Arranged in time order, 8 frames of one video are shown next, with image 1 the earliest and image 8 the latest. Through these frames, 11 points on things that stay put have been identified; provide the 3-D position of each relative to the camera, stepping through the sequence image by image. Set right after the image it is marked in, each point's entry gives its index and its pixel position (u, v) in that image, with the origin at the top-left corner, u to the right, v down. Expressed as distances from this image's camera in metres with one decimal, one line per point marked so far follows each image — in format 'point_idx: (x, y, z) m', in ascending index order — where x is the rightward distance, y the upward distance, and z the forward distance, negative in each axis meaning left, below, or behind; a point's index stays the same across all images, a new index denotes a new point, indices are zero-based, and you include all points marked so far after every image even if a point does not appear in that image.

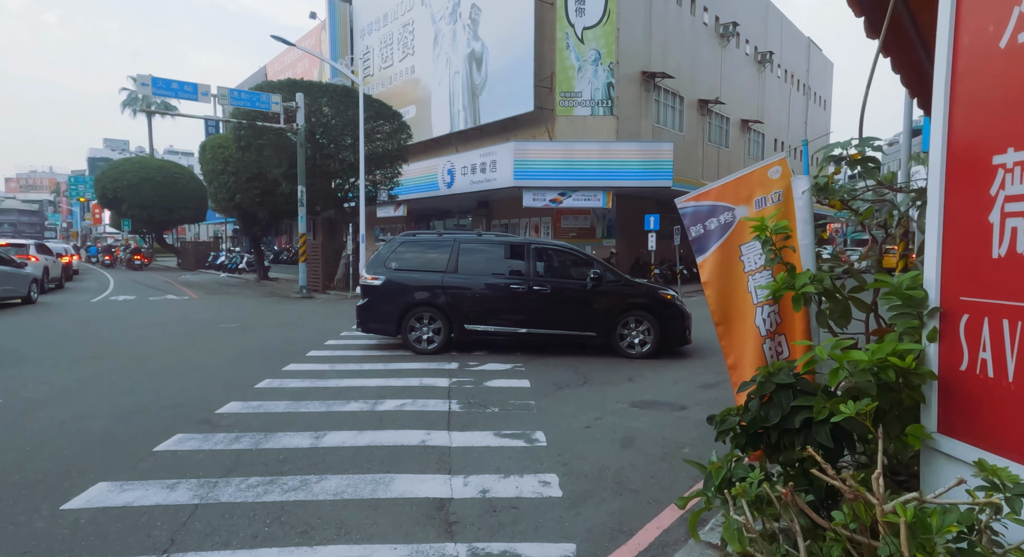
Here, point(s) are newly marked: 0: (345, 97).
0: (-4.9, +5.3, +18.4) m
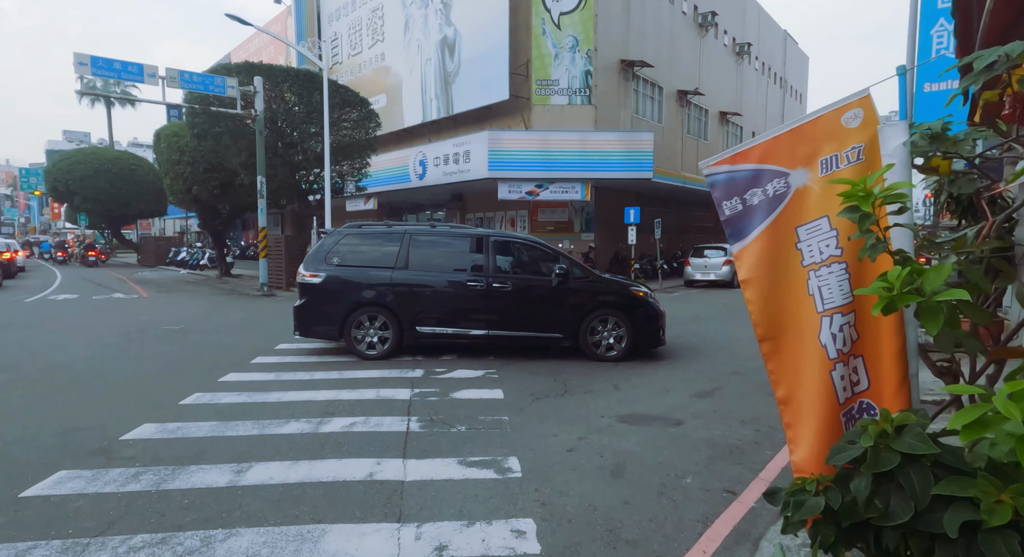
0: (-5.6, +5.4, +17.3) m
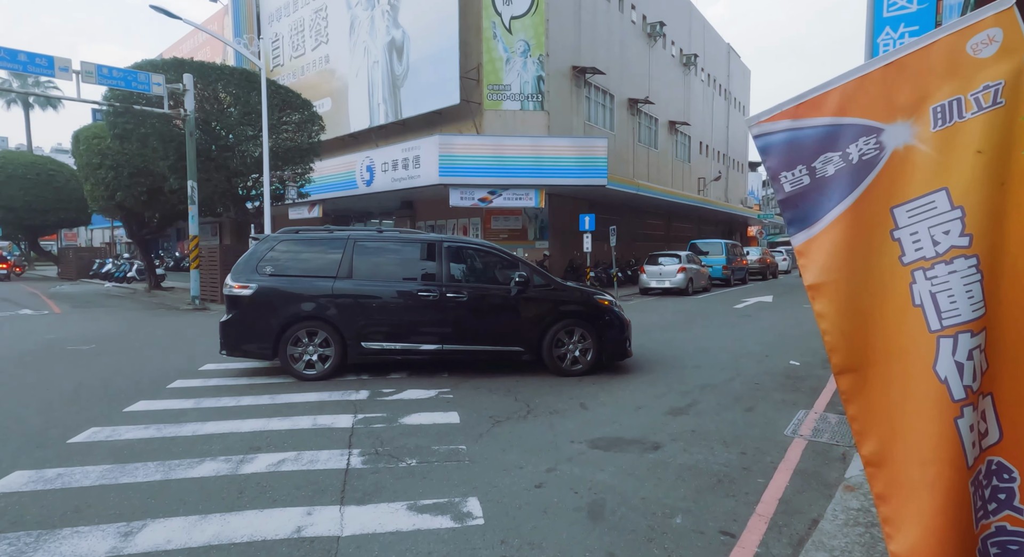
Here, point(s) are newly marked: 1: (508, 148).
0: (-6.9, +5.1, +16.2) m
1: (-0.1, +3.9, +19.0) m
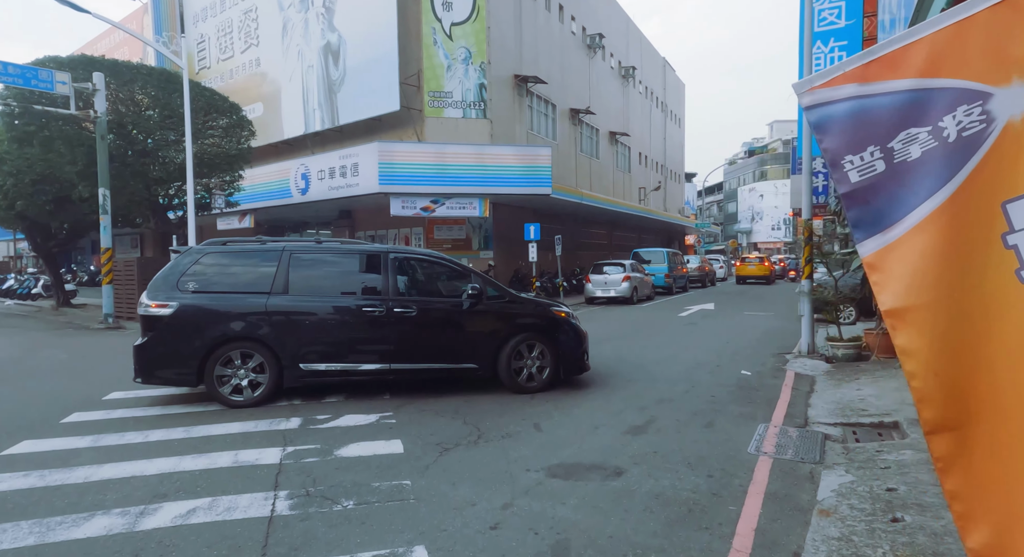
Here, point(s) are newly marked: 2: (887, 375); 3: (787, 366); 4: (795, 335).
0: (-8.4, +4.7, +15.2) m
1: (-1.8, +3.6, +18.5) m
2: (+4.9, -1.2, +8.1) m
3: (+4.0, -1.3, +9.2) m
4: (+5.9, -1.2, +13.0) m
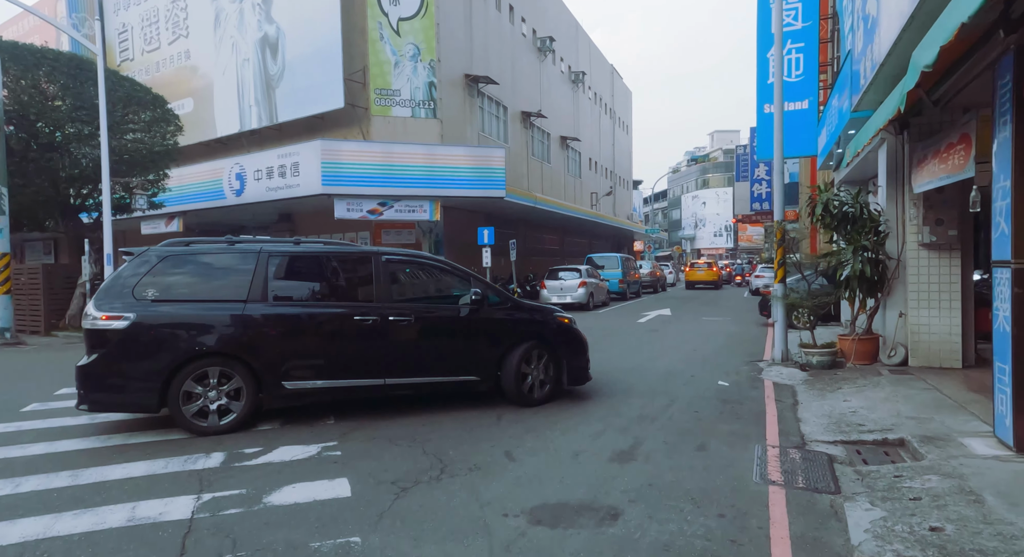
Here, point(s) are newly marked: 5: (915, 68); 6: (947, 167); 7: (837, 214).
0: (-9.4, +4.5, +13.7) m
1: (-3.1, +3.4, +17.5) m
2: (+4.4, -1.3, +7.7) m
3: (+3.5, -1.4, +8.7) m
4: (+5.0, -1.2, +12.6) m
5: (+2.9, +1.5, +4.6) m
6: (+4.2, +1.1, +6.0) m
7: (+4.6, +0.9, +9.0) m
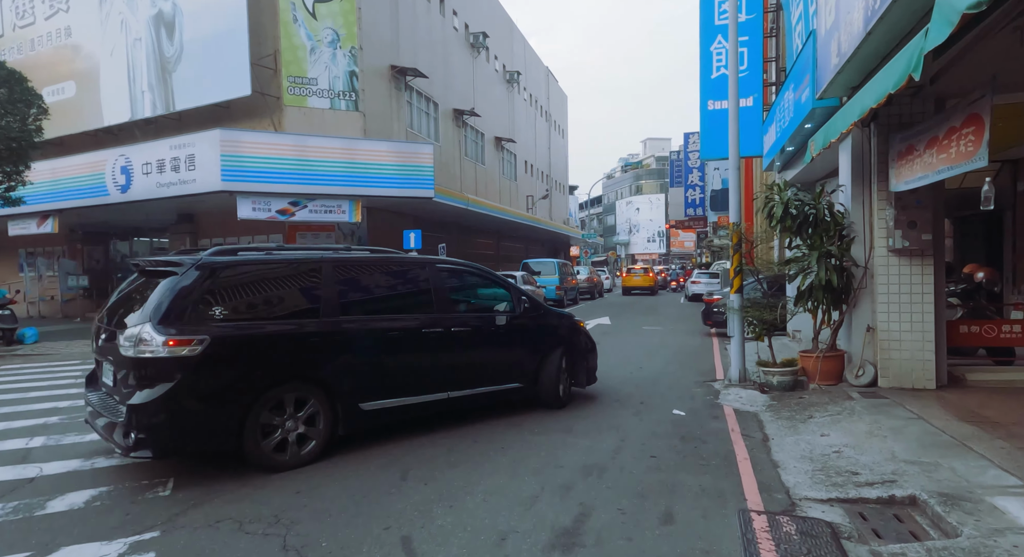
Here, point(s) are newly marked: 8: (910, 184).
0: (-10.8, +4.3, +11.3) m
1: (-4.9, +3.2, +15.7) m
2: (+3.5, -1.4, +6.7) m
3: (+2.5, -1.5, +7.6) m
4: (+3.6, -1.4, +11.7) m
5: (+2.4, +1.4, +3.4) m
6: (+3.5, +1.0, +5.0) m
7: (+3.6, +0.8, +8.0) m
8: (+3.8, +0.9, +6.0) m
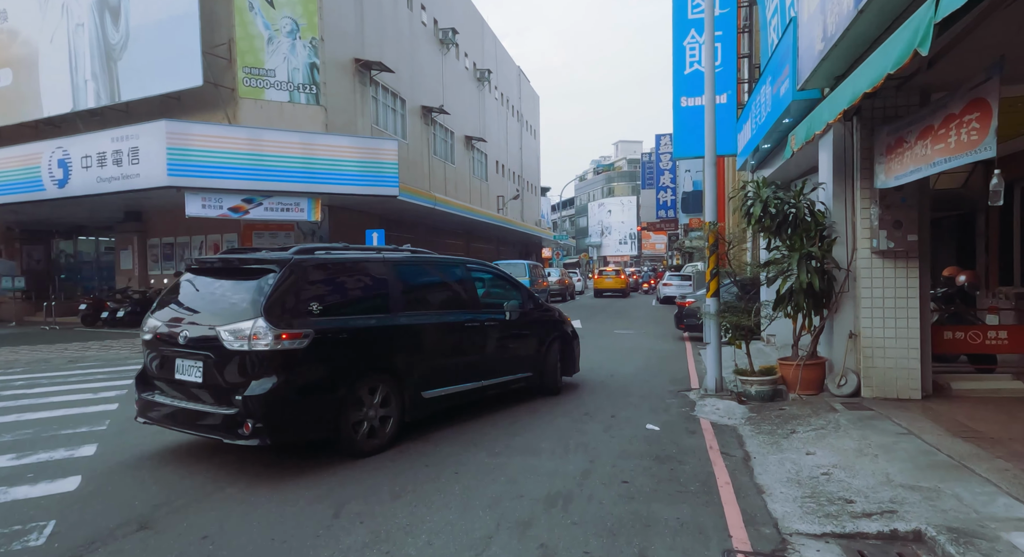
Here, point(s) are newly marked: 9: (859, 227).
0: (-11.4, +4.3, +10.2) m
1: (-5.7, +3.2, +14.9) m
2: (+3.1, -1.4, +6.2) m
3: (+2.1, -1.5, +7.1) m
4: (+3.0, -1.4, +11.2) m
5: (+2.1, +1.4, +2.9) m
6: (+3.2, +0.9, +4.5) m
7: (+3.2, +0.8, +7.5) m
8: (+3.4, +0.9, +5.6) m
9: (+3.9, +0.6, +7.1) m
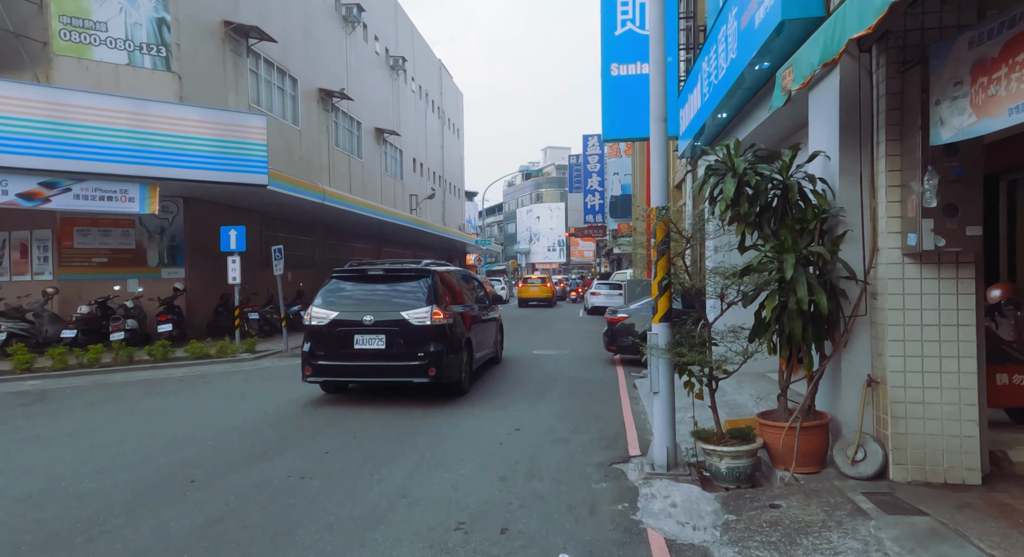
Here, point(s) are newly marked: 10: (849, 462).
0: (-12.9, +4.2, +6.0) m
1: (-7.7, +3.0, +11.3) m
2: (+2.0, -1.5, +3.6) m
3: (+0.9, -1.6, +4.3) m
4: (+1.4, -1.6, +8.5) m
5: (+1.4, +1.4, +0.2) m
6: (+2.3, +0.8, +1.9) m
7: (+1.9, +0.6, +4.9) m
8: (+2.4, +0.8, +3.0) m
9: (+2.7, +0.5, +4.6) m
10: (+2.6, -1.4, +4.7) m
